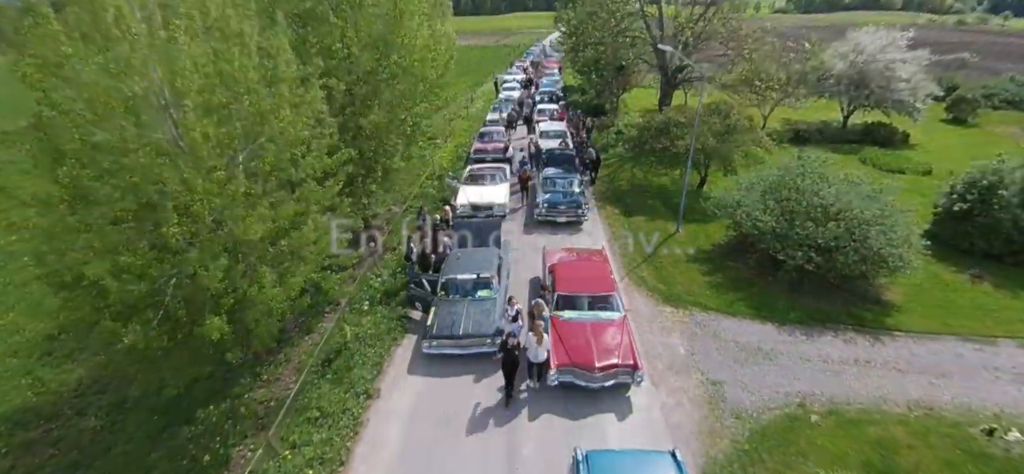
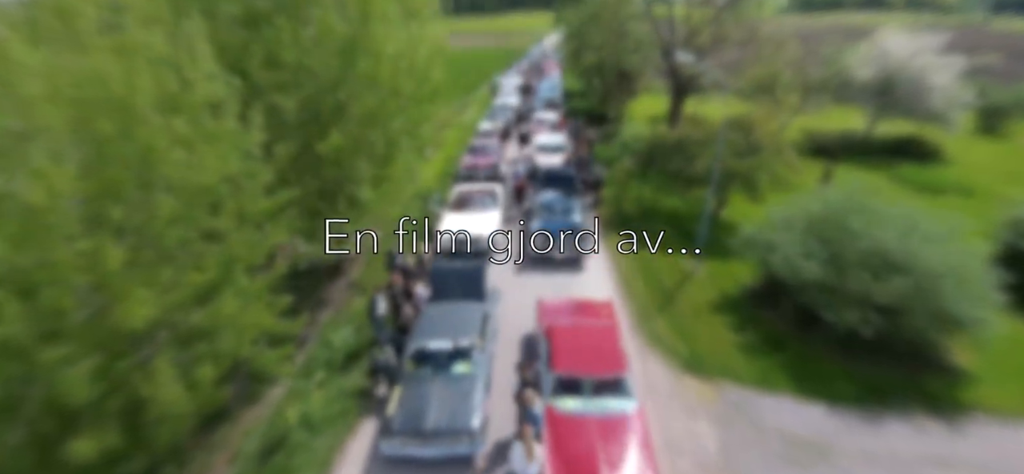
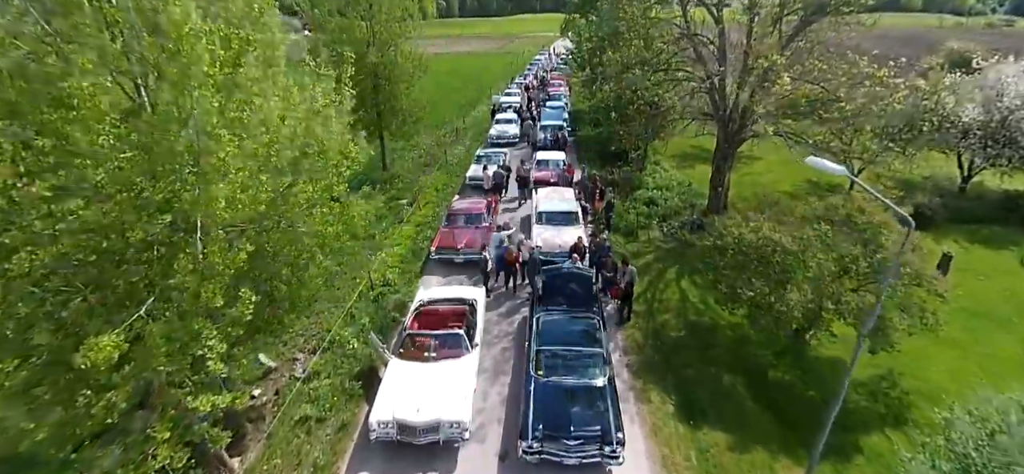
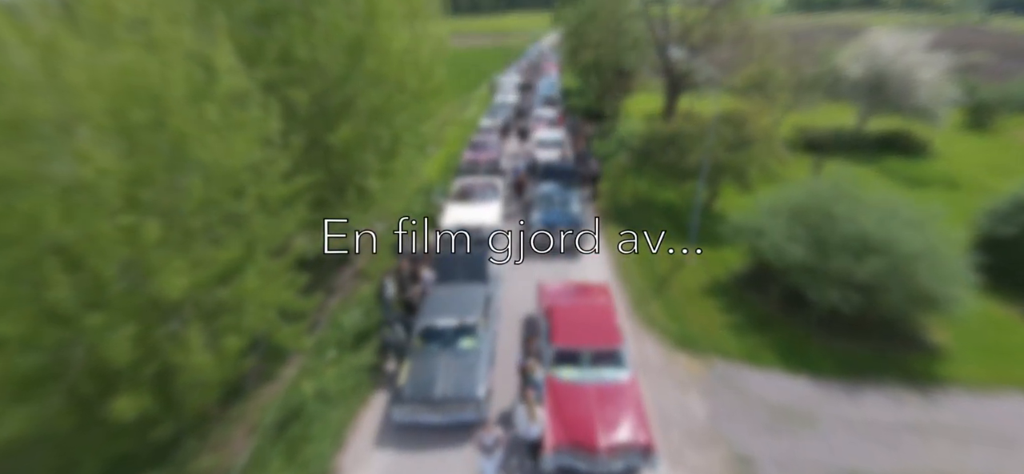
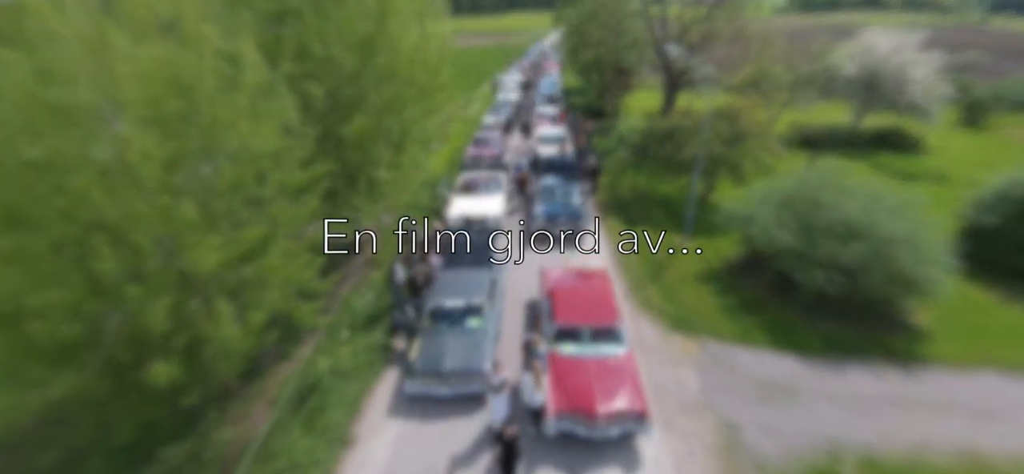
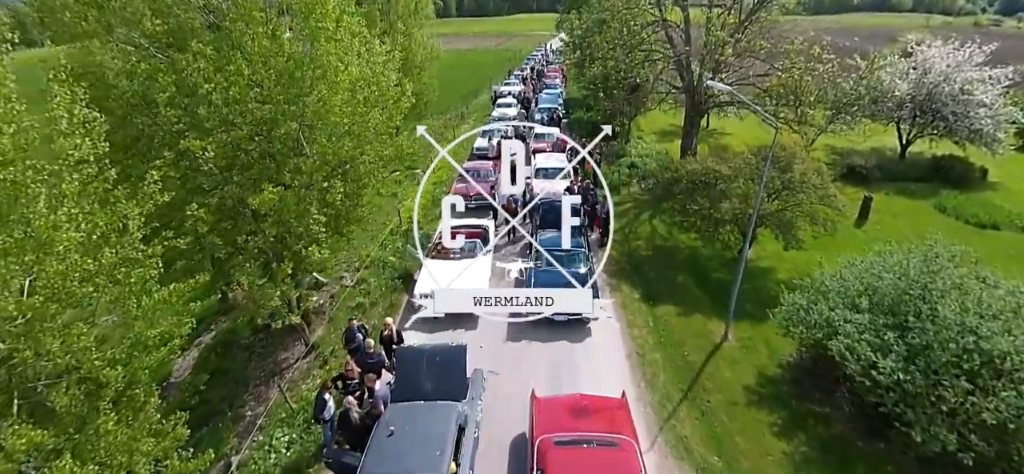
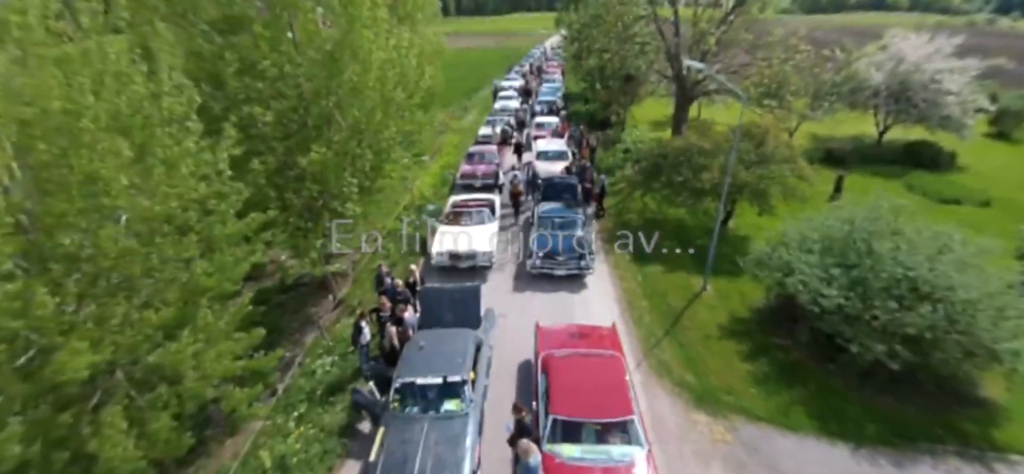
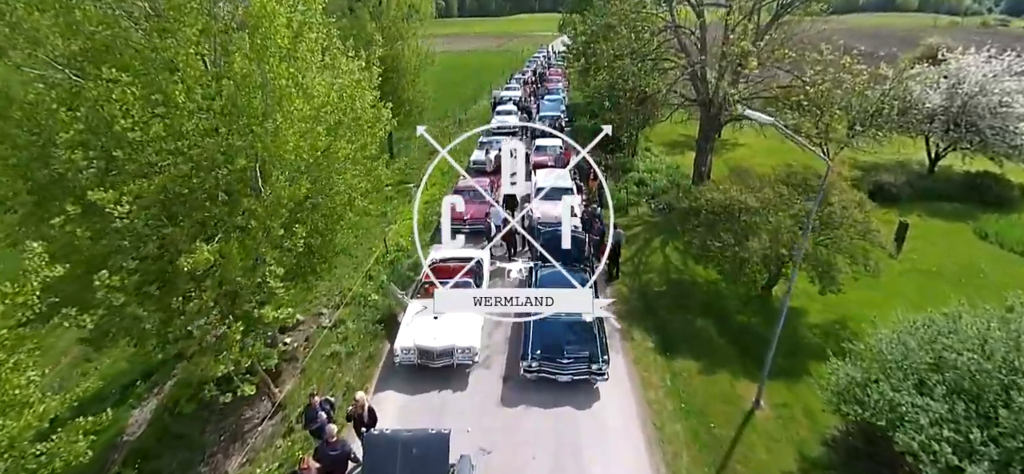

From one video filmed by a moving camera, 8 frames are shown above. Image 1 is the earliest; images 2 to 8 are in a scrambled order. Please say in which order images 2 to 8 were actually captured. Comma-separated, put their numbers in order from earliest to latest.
5, 4, 2, 7, 6, 8, 3
